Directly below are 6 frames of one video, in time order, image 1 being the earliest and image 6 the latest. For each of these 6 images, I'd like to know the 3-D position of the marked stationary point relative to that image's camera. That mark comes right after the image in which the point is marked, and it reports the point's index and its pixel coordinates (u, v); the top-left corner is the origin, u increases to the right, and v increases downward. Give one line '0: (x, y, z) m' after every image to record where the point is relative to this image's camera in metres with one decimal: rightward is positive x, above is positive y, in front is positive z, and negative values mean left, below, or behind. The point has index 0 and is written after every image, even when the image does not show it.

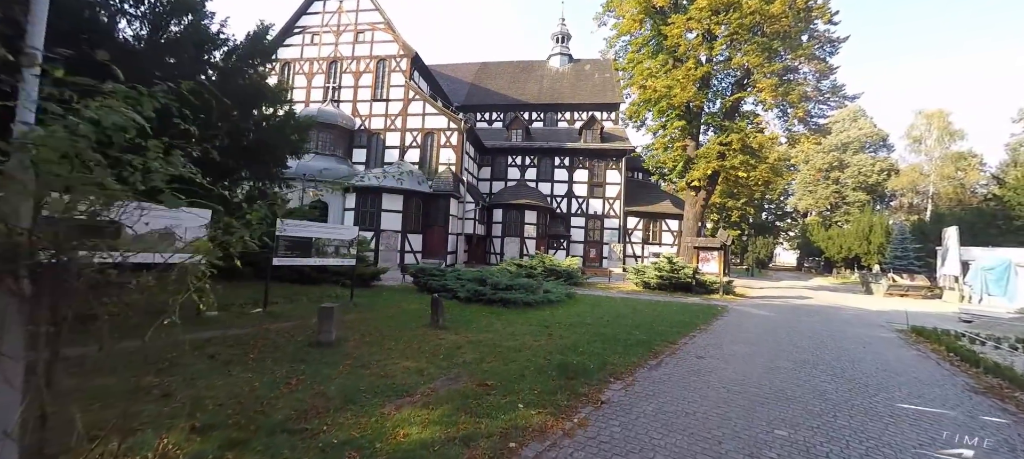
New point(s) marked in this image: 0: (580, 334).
0: (+1.1, -1.7, +5.9) m
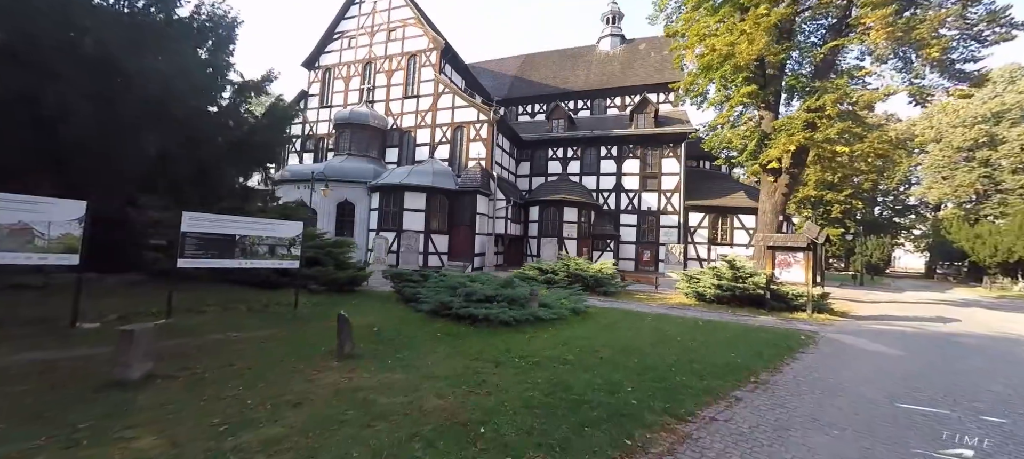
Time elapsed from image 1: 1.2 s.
0: (+0.1, -1.5, +3.6) m
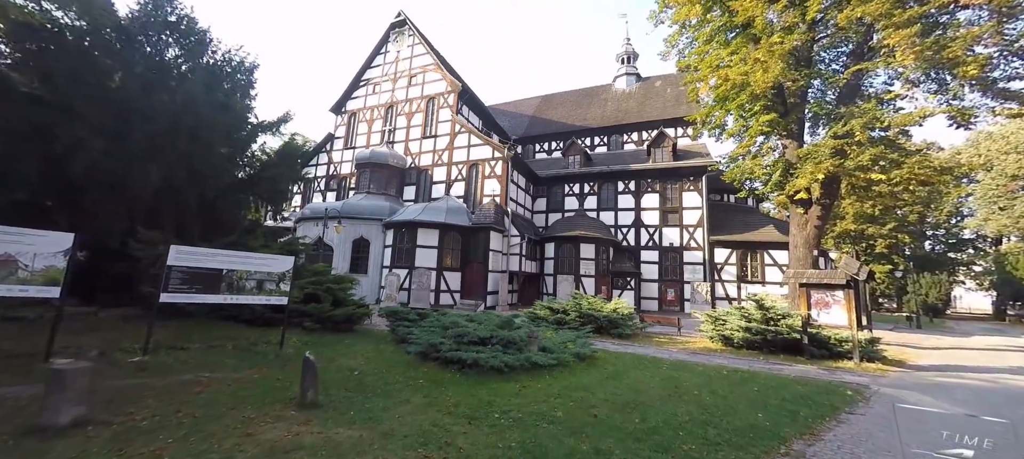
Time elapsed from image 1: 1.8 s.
0: (-0.2, -1.8, +3.0) m
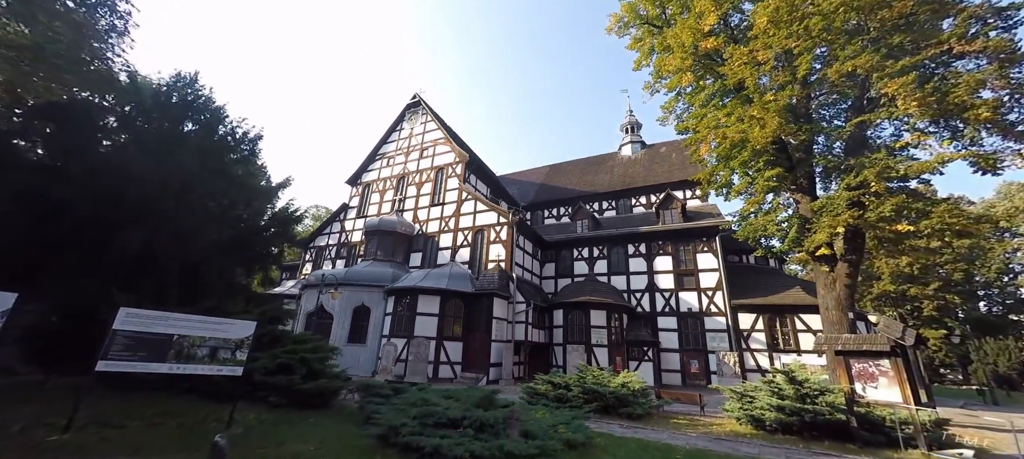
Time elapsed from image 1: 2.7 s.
0: (-0.7, -2.0, +2.1) m
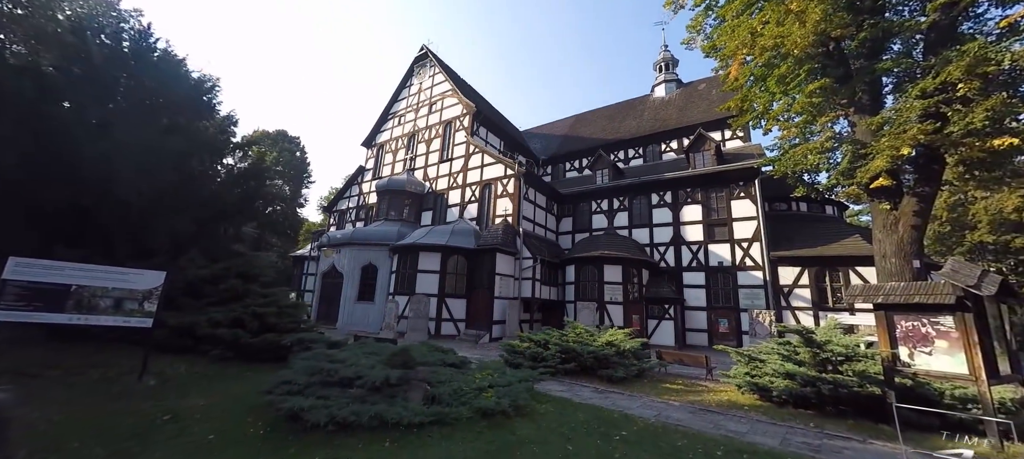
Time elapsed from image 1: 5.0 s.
0: (-2.2, -1.4, +1.1) m
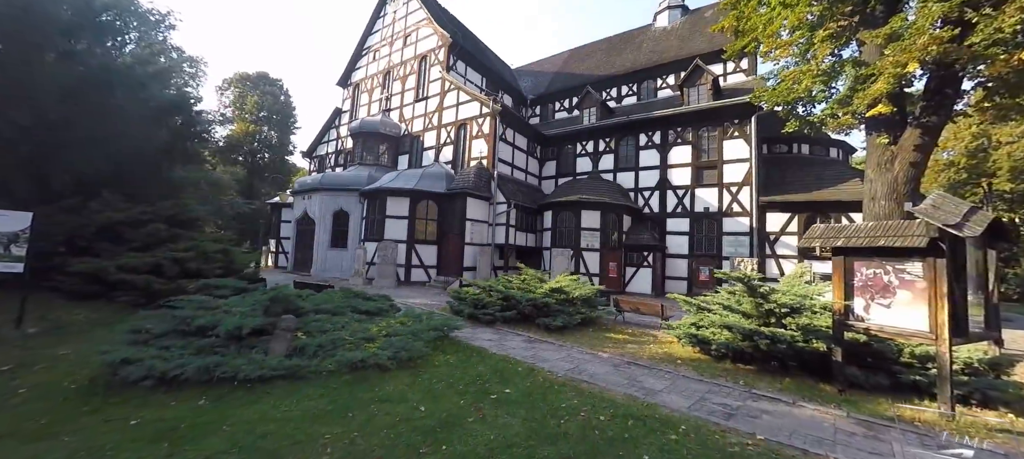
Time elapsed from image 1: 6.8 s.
0: (-3.6, -1.1, +0.5) m
